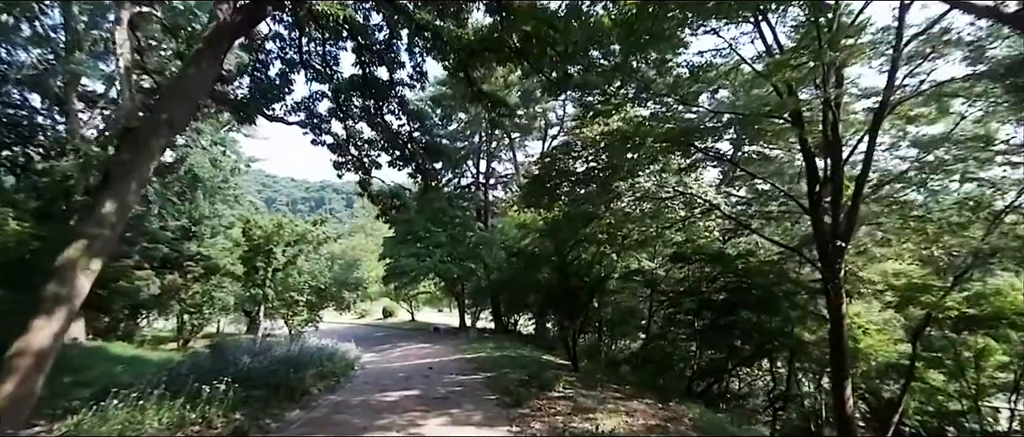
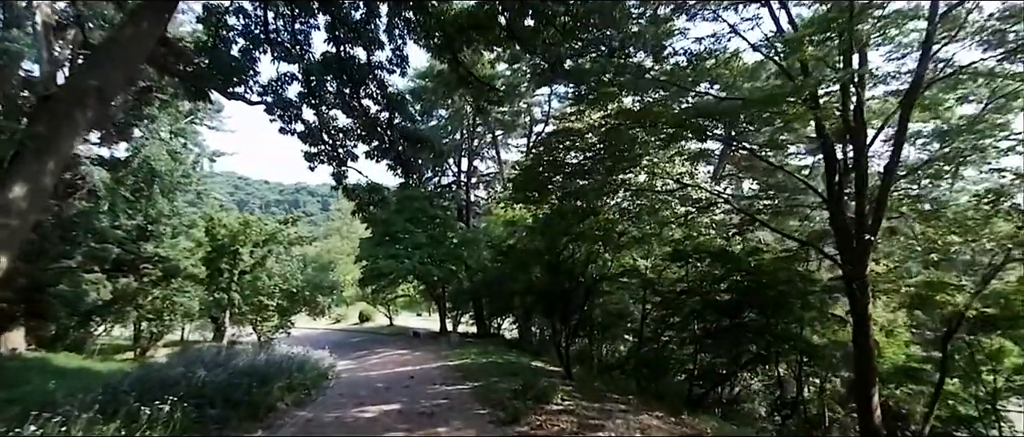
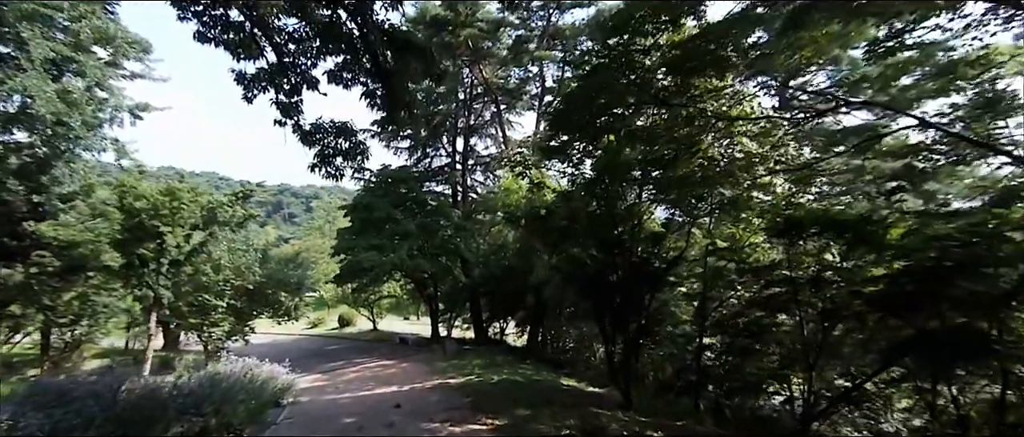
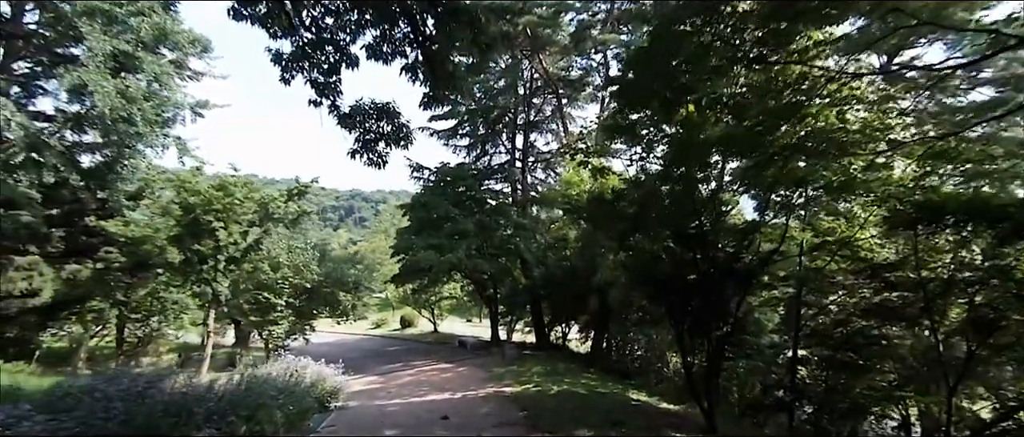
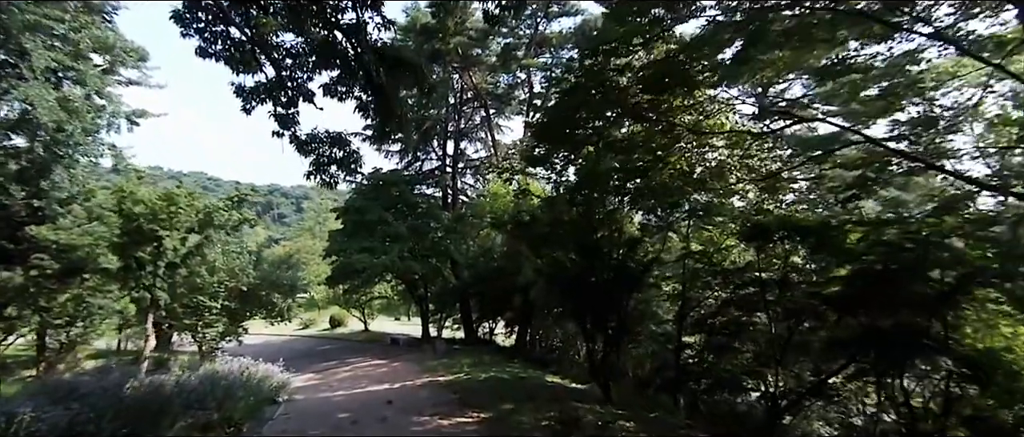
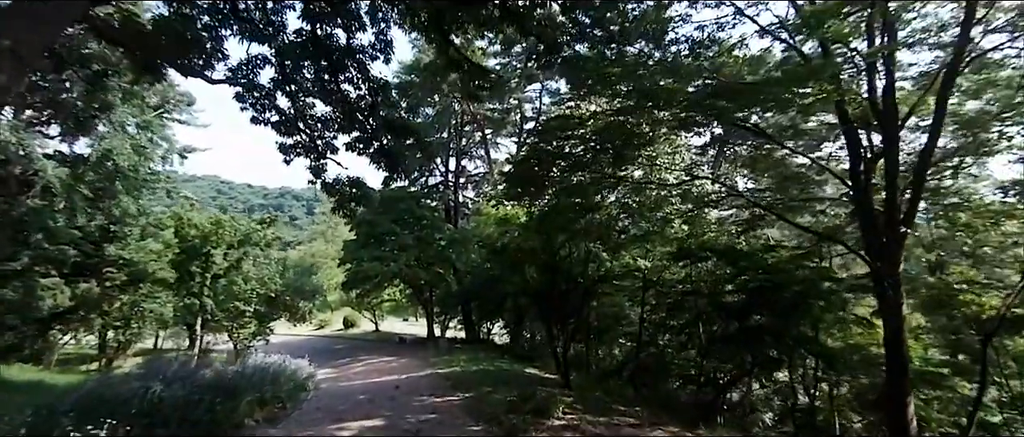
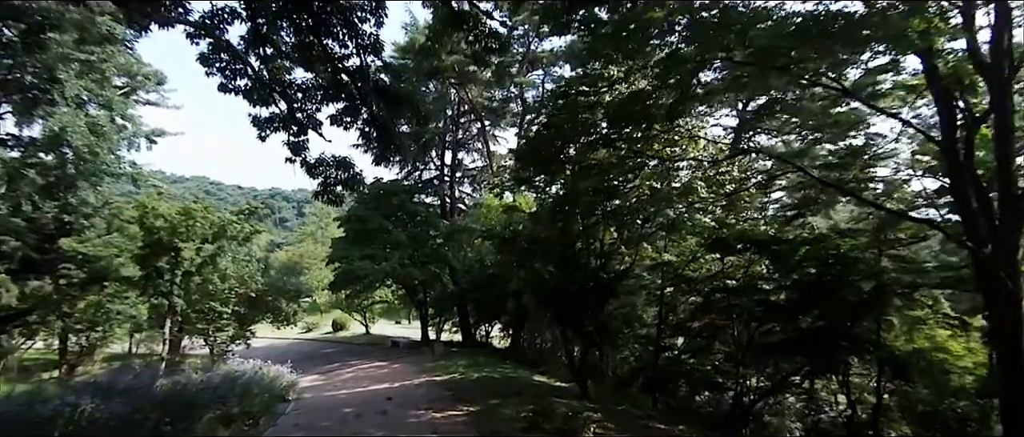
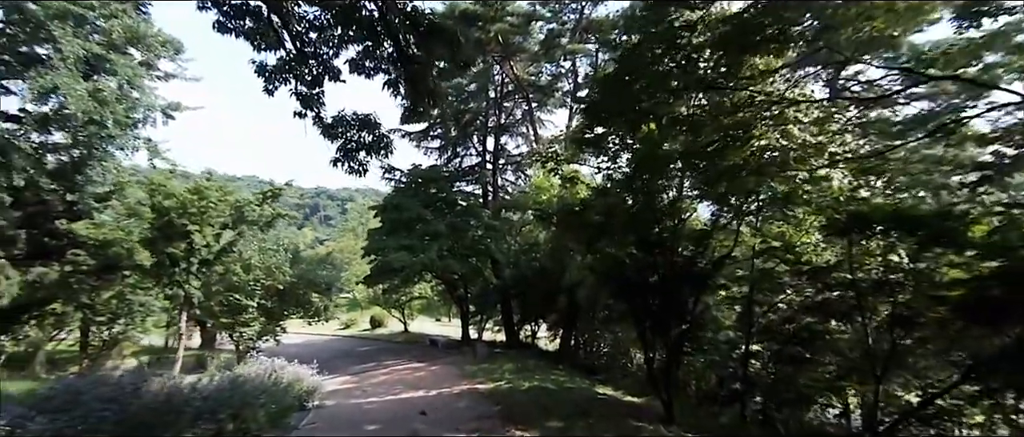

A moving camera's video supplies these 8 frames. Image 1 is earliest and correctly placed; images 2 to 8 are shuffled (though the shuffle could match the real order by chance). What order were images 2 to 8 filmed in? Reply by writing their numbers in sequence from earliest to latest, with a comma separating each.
2, 6, 7, 5, 3, 8, 4
